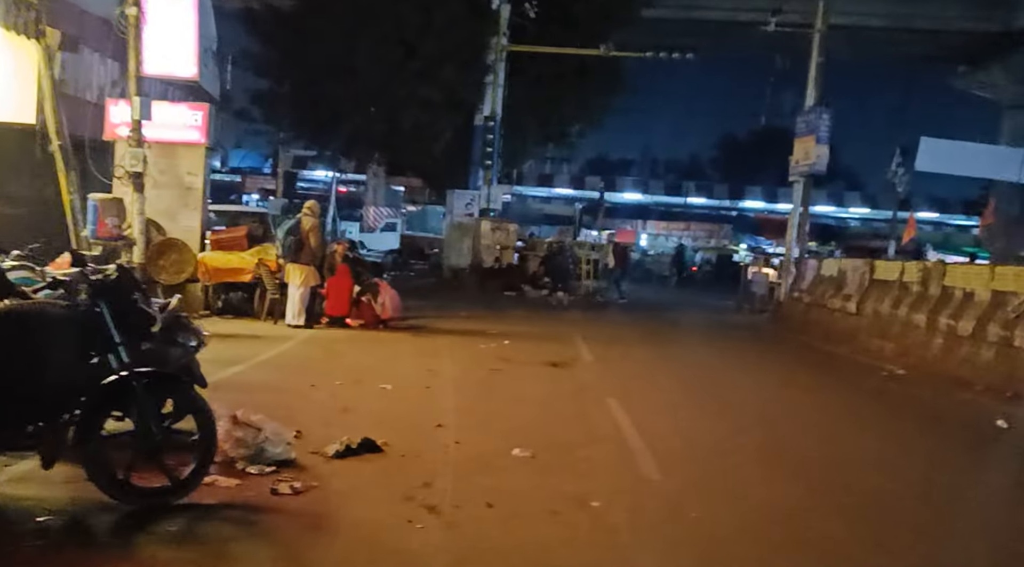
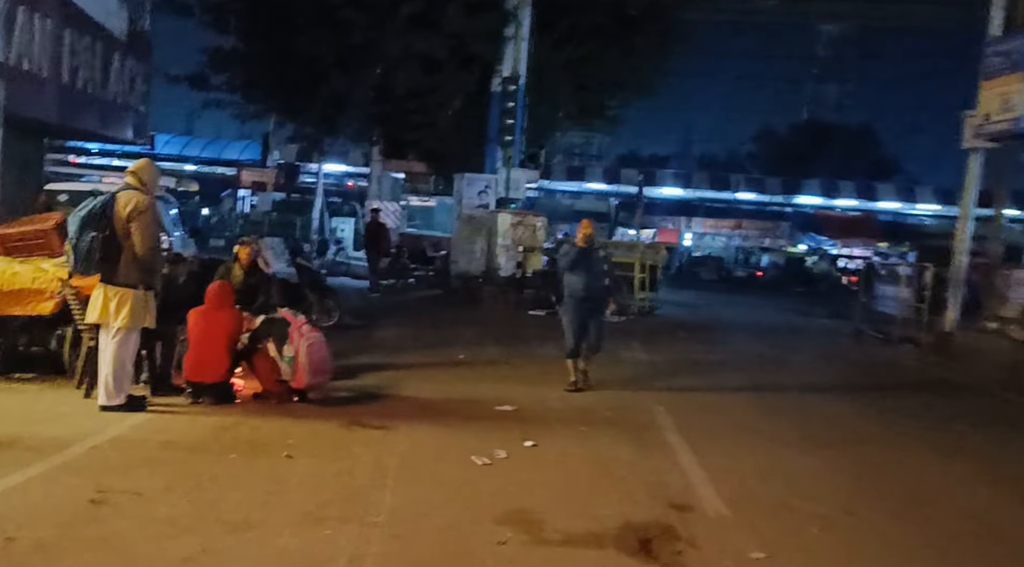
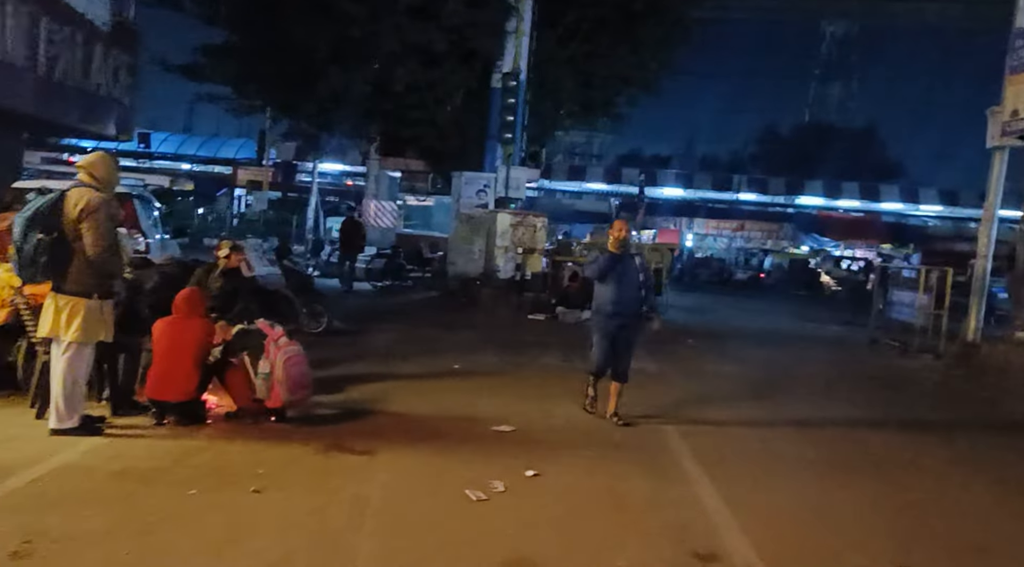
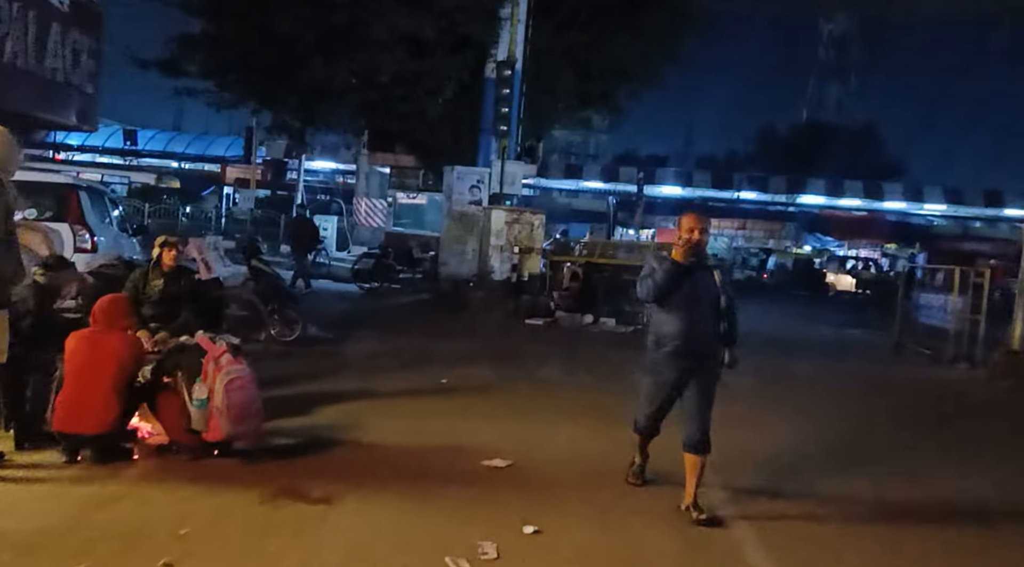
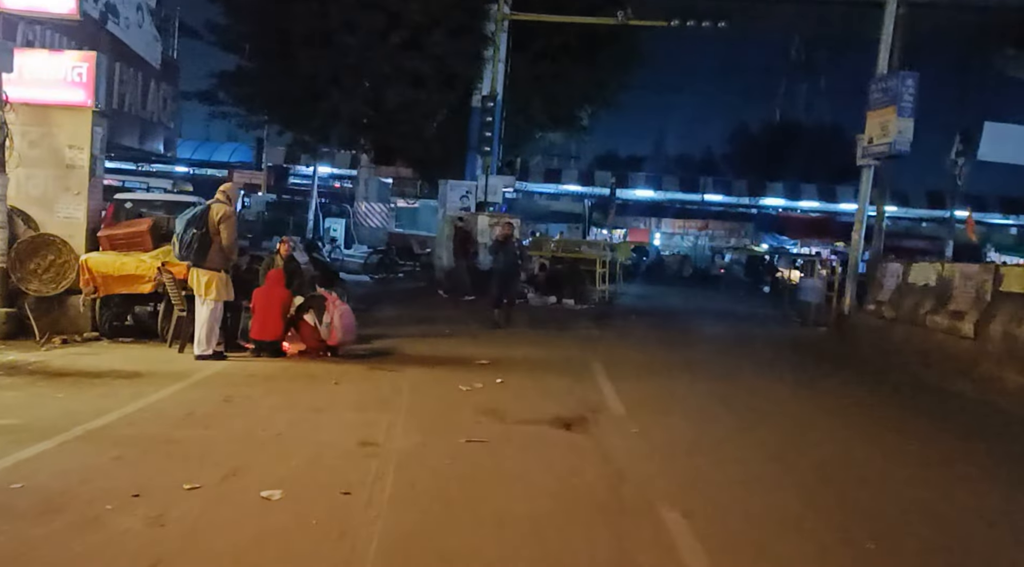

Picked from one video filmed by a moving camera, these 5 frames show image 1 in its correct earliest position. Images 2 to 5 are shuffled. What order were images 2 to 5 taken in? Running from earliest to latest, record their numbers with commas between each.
5, 2, 3, 4
